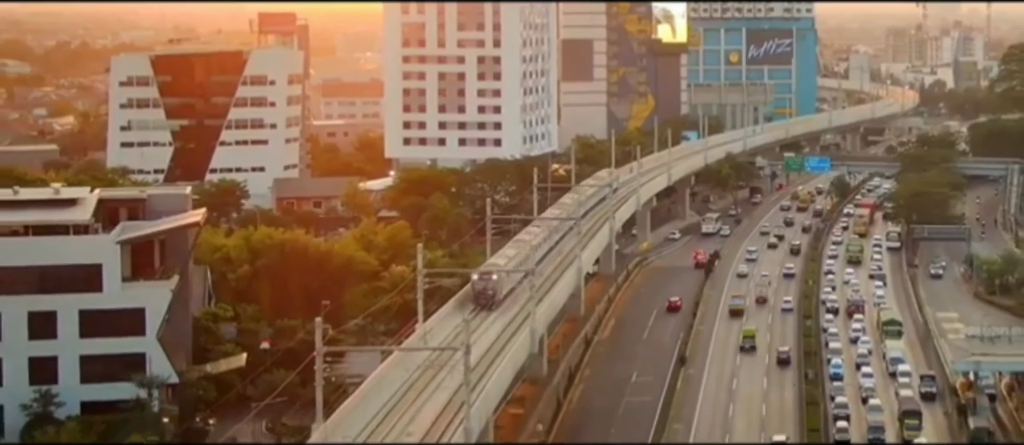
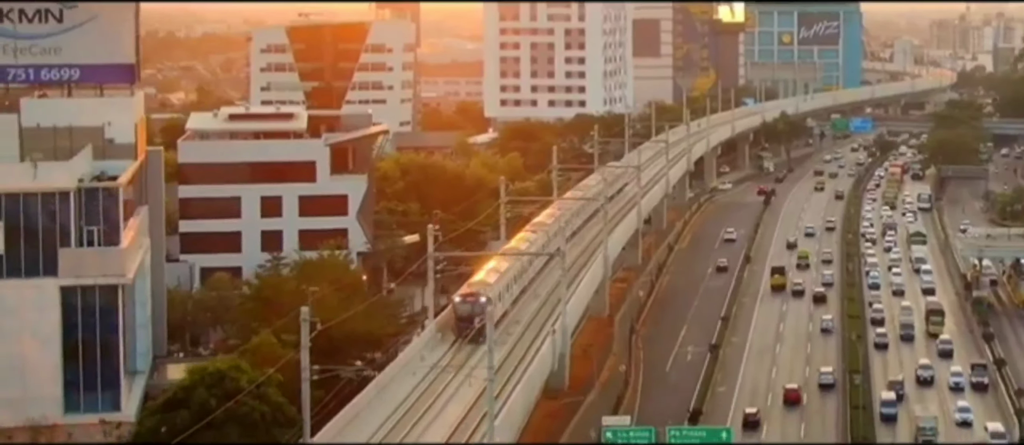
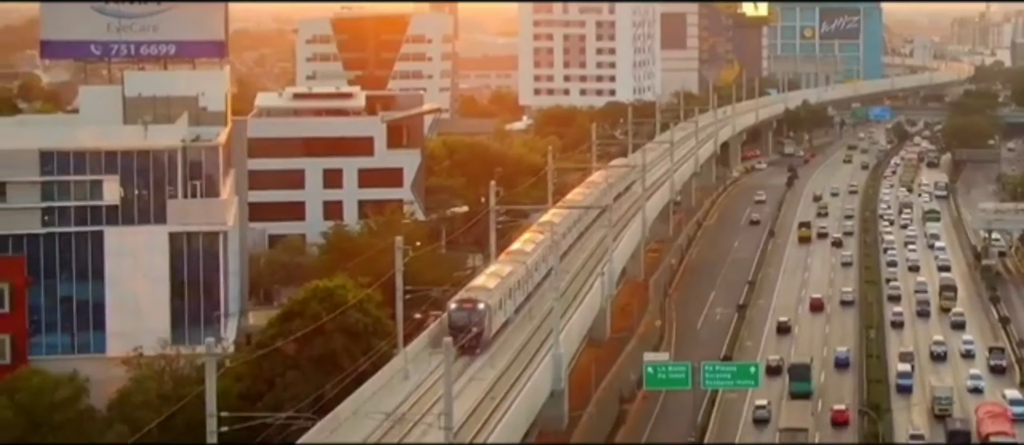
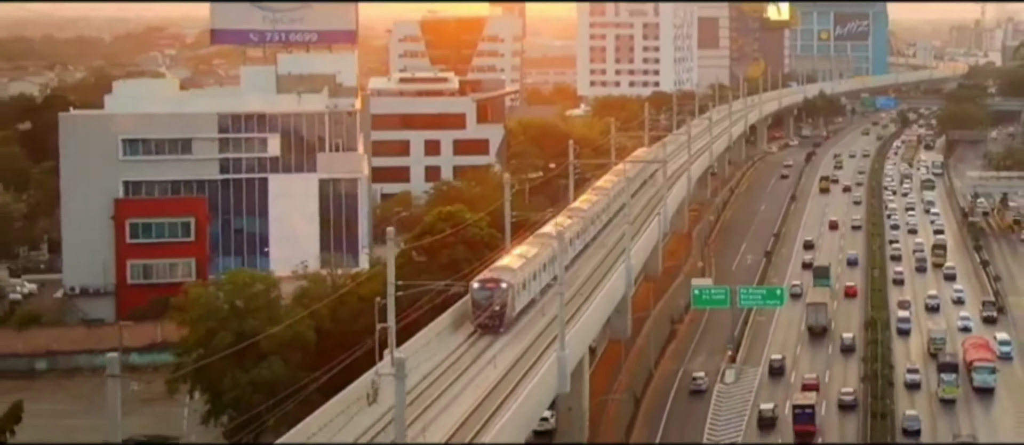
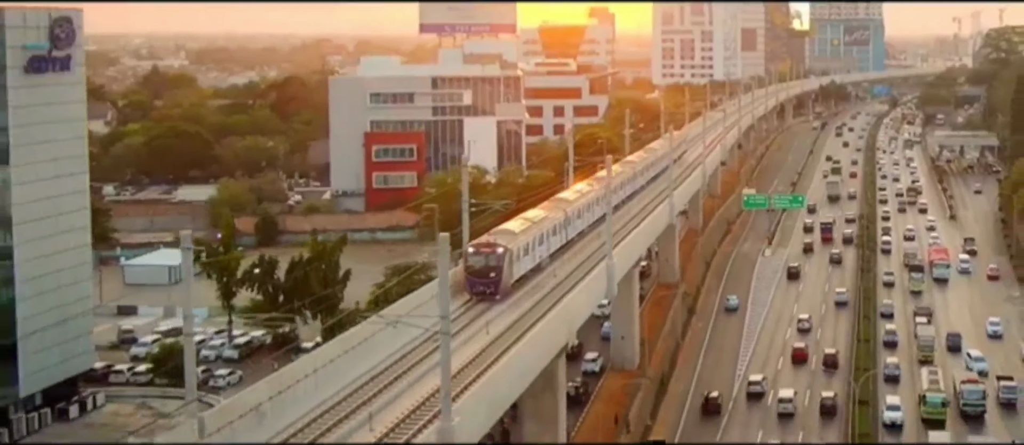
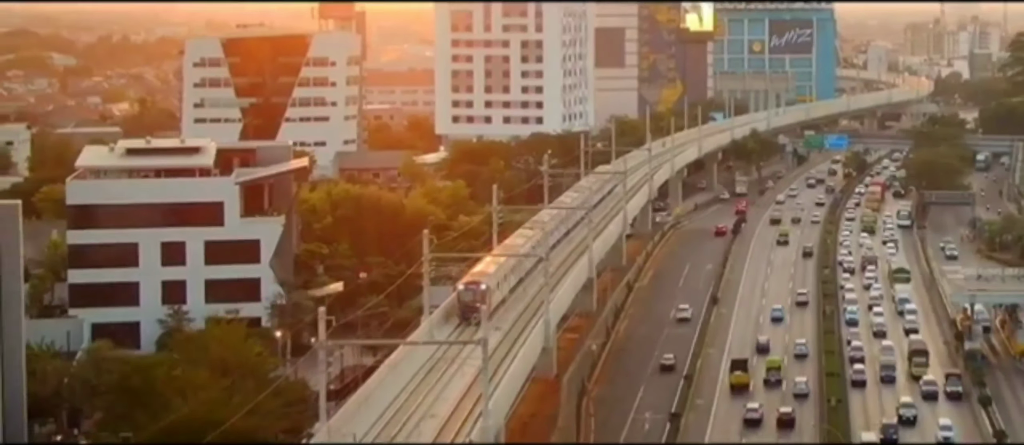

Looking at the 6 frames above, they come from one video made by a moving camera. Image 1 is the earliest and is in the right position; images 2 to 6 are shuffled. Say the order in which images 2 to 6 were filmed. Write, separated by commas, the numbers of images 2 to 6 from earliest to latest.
6, 2, 3, 4, 5
